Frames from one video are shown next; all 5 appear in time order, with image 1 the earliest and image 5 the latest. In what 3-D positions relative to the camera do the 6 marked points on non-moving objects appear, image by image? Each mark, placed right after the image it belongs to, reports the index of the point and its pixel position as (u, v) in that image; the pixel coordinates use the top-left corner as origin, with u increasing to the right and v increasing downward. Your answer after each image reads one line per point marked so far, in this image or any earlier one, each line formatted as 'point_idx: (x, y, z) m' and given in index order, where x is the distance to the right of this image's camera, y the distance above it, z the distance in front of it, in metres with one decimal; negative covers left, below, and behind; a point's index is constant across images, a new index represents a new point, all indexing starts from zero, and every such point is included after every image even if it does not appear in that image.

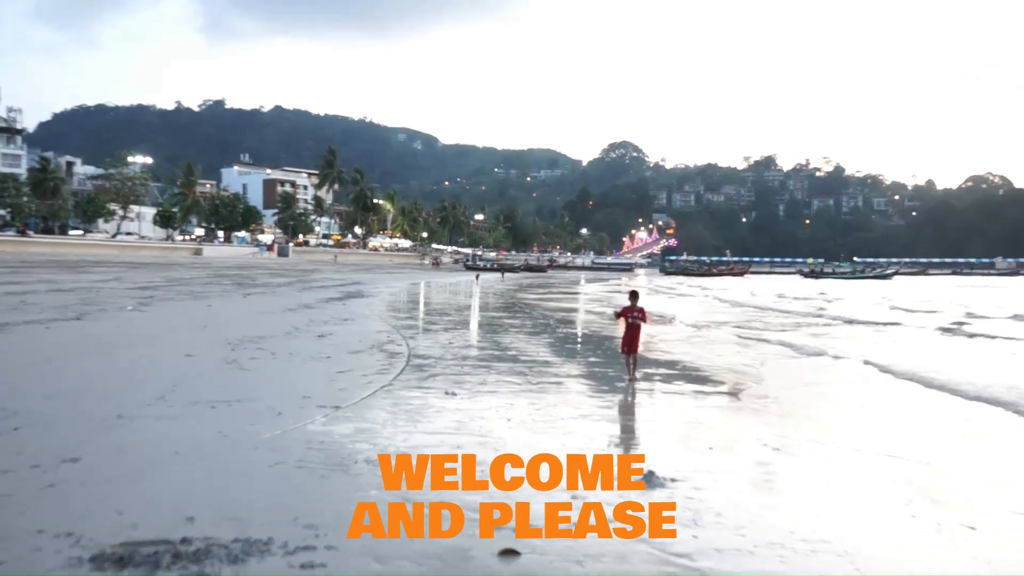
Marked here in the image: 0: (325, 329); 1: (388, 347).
0: (-3.8, -0.8, +16.7) m
1: (-2.1, -1.0, +14.3) m
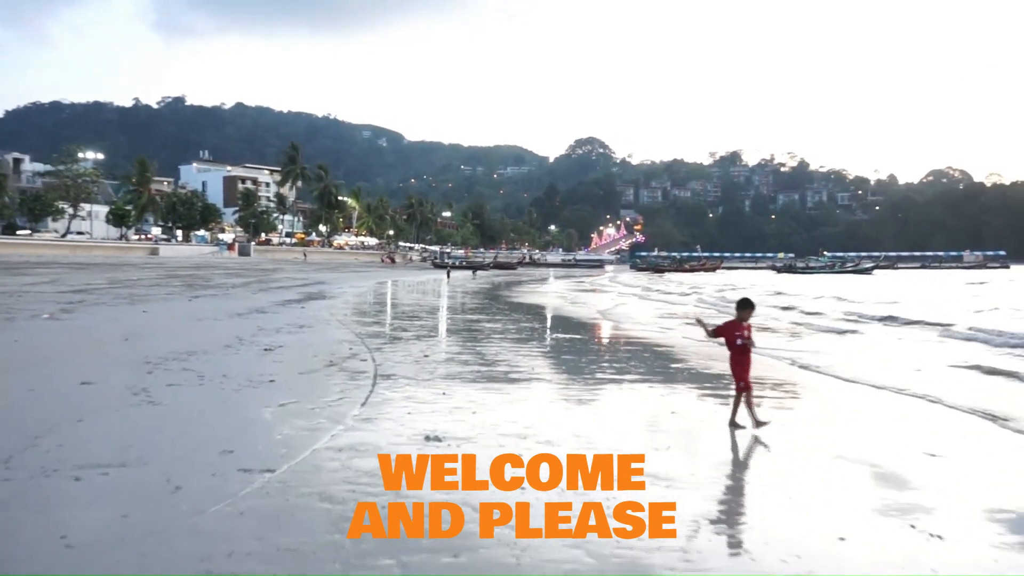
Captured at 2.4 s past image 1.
0: (-4.0, -0.9, +14.1) m
1: (-2.3, -1.0, +11.7) m
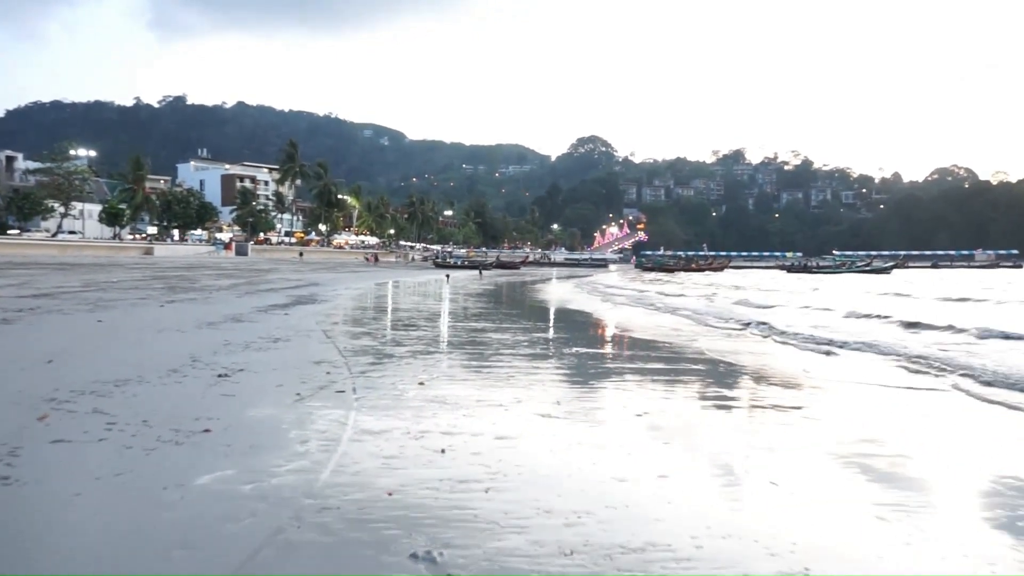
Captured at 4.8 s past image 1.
0: (-3.8, -1.0, +11.5) m
1: (-2.1, -1.2, +9.2) m
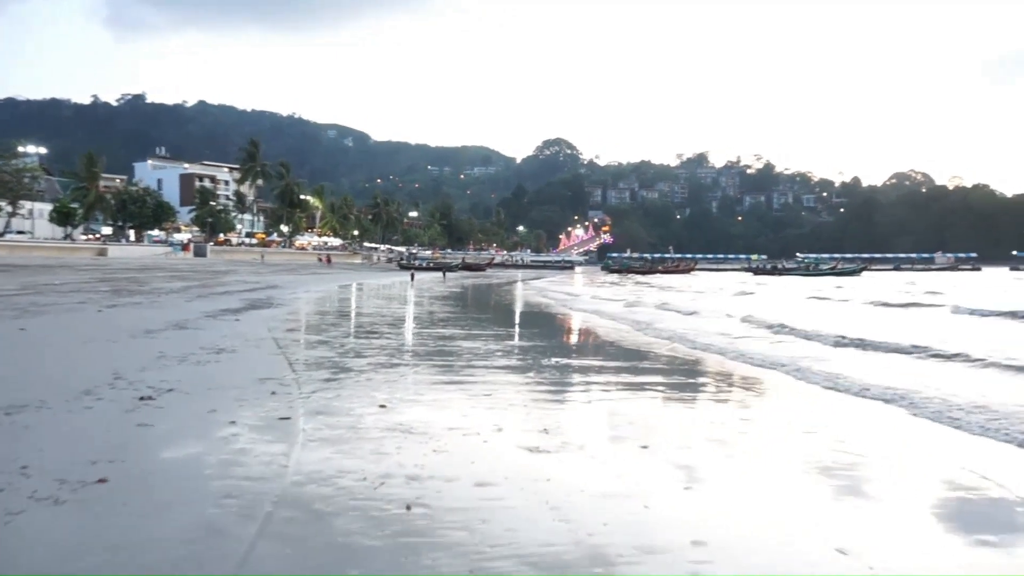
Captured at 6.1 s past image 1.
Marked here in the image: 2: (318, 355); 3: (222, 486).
0: (-4.1, -1.1, +9.9) m
1: (-2.3, -1.2, +7.6) m
2: (-3.2, -1.1, +13.6) m
3: (-1.9, -1.3, +5.4) m
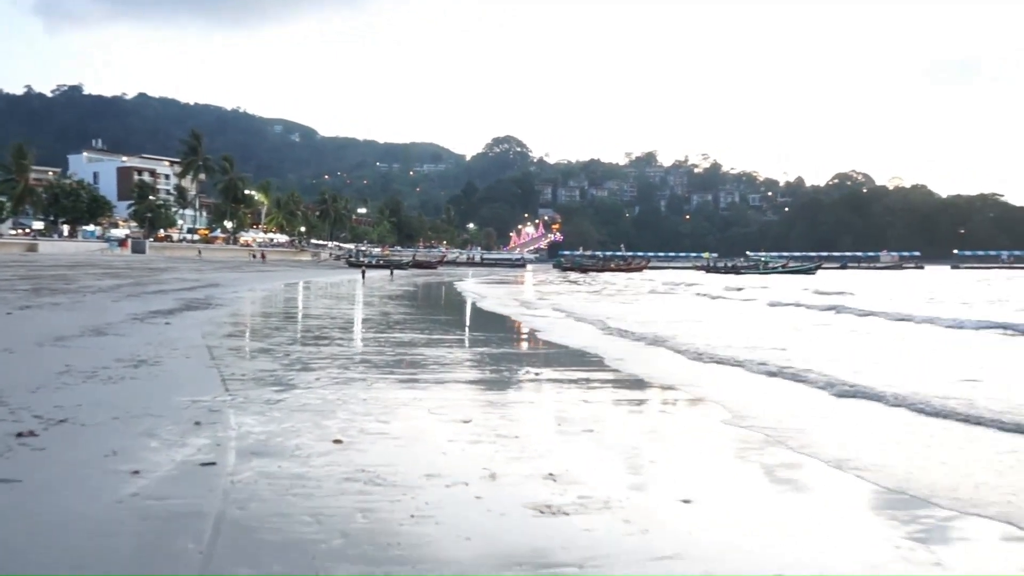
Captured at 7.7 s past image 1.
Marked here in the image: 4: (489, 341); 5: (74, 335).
0: (-4.3, -1.1, +7.9) m
1: (-2.3, -1.3, +5.7) m
2: (-3.5, -1.1, +11.6) m
3: (-1.8, -1.3, +3.6) m
4: (-0.4, -1.2, +19.4) m
5: (-7.5, -0.8, +14.3) m
